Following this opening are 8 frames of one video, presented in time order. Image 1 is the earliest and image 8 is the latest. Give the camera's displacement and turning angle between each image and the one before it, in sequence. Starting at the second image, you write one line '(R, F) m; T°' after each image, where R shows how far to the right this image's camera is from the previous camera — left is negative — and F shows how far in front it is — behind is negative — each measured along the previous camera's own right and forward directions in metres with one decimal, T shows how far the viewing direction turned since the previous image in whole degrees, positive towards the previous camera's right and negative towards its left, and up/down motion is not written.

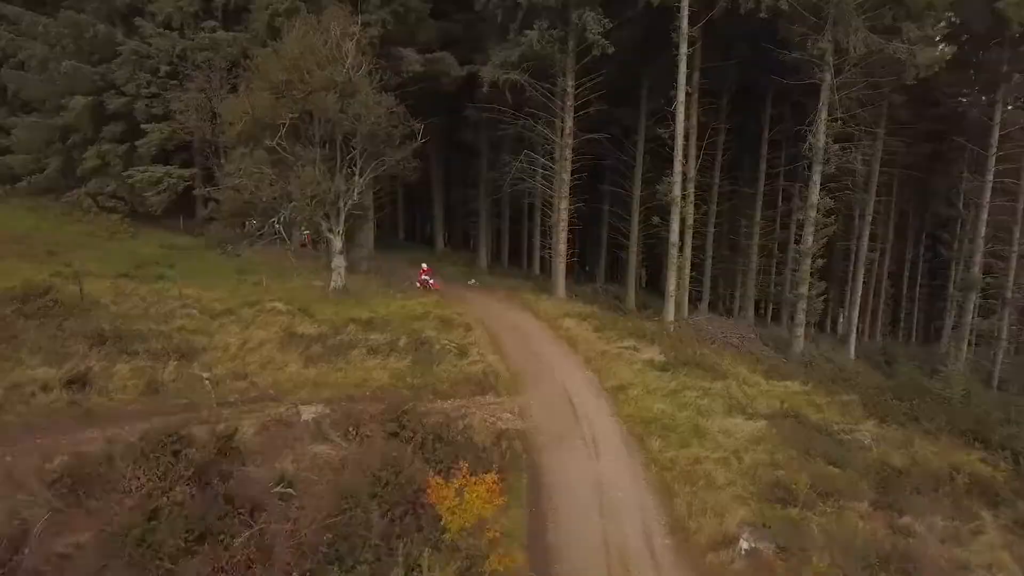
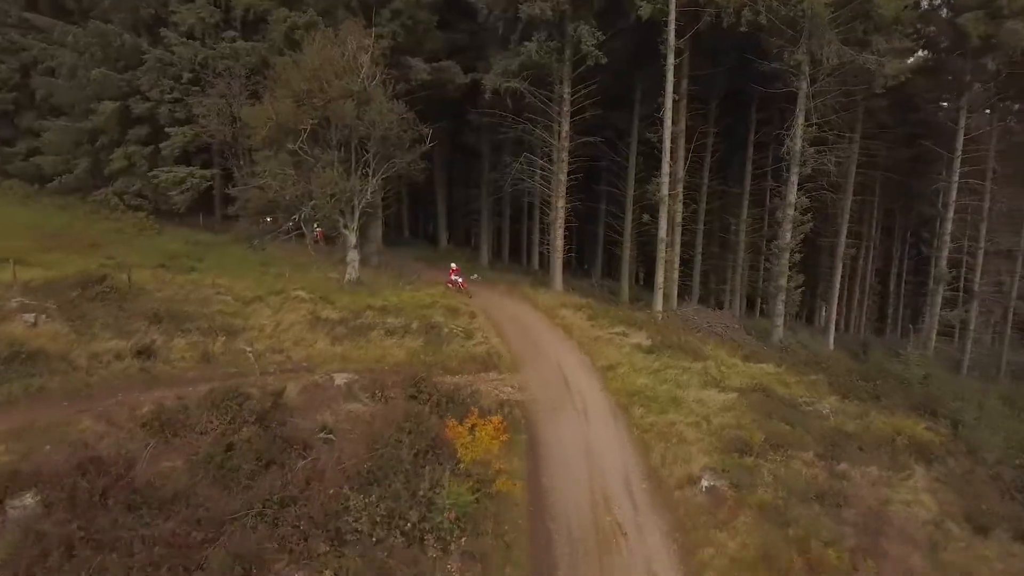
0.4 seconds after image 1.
(0.0, -1.7) m; 0°
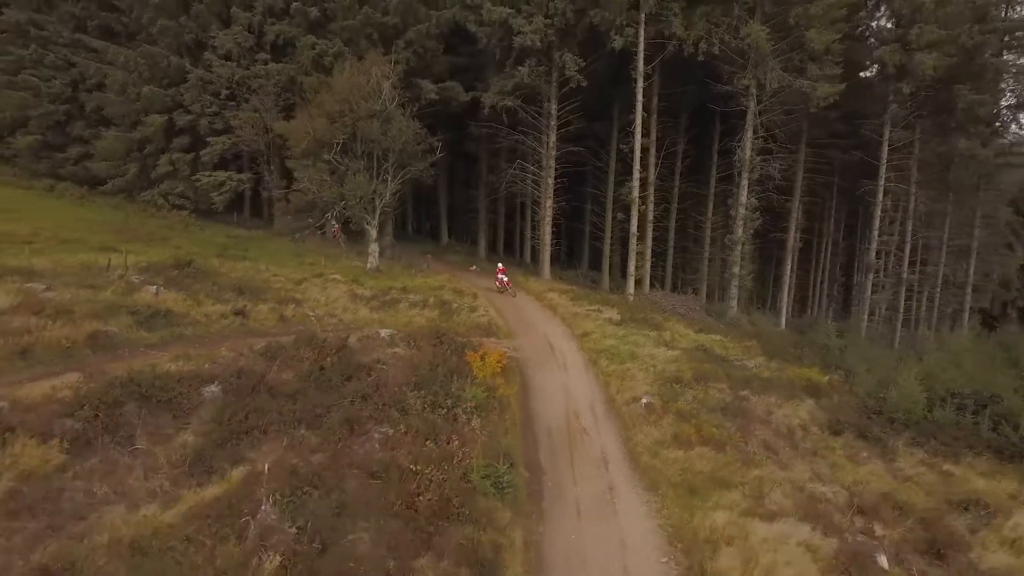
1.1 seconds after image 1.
(-0.1, -4.1) m; 0°
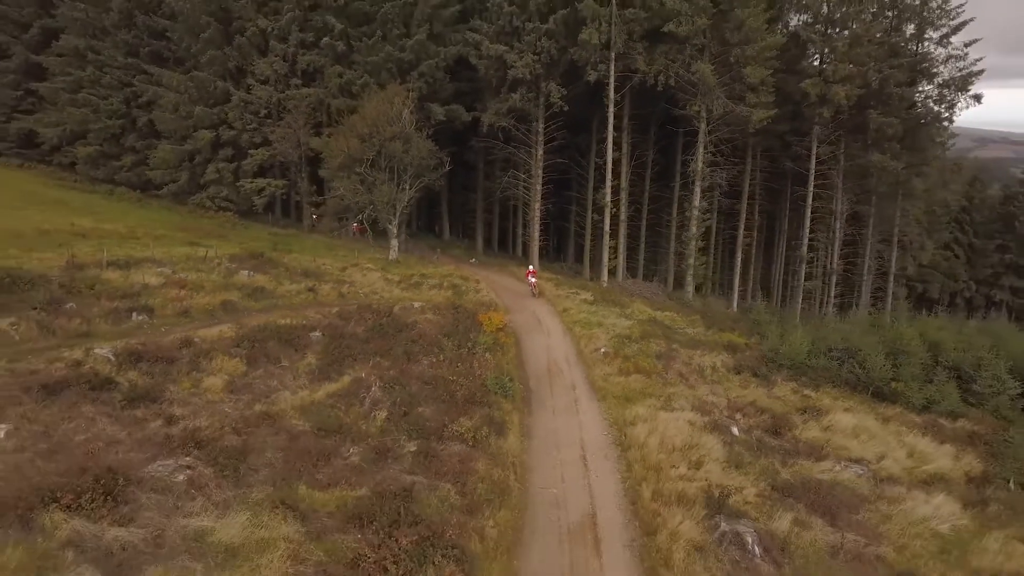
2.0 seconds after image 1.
(-0.2, -5.8) m; +1°
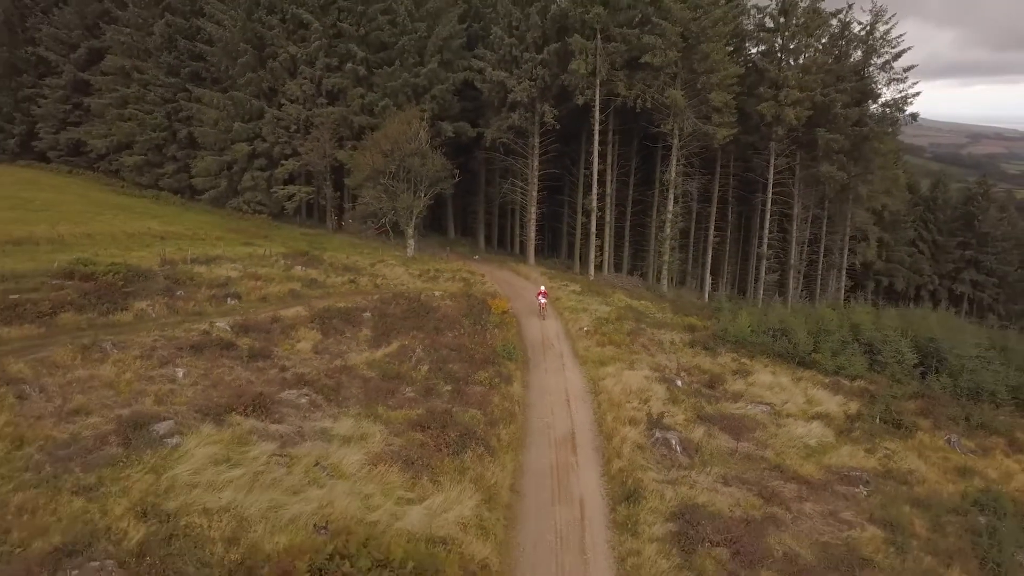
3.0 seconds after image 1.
(-0.2, -5.3) m; 0°
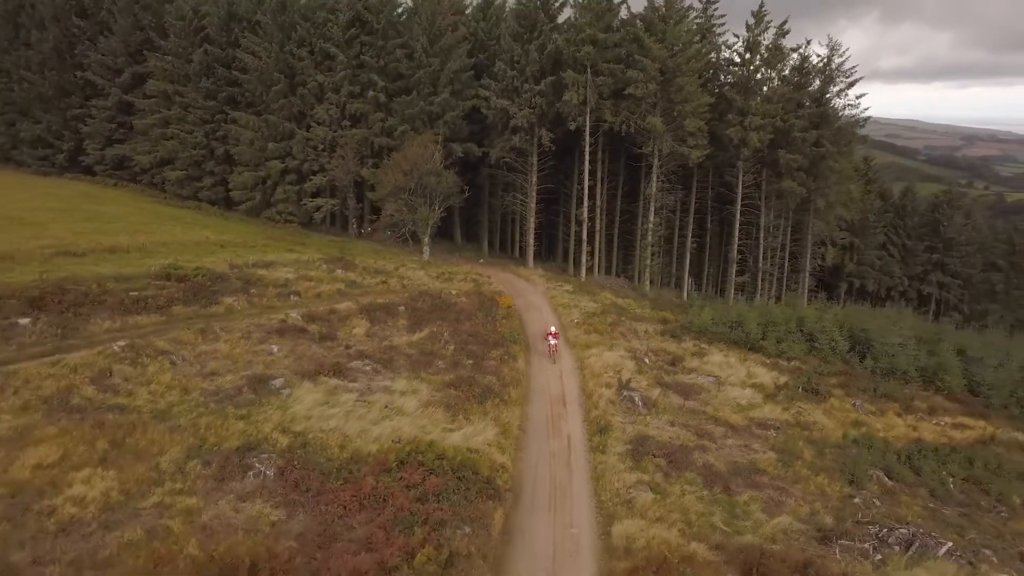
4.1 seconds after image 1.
(-0.2, -5.6) m; 0°
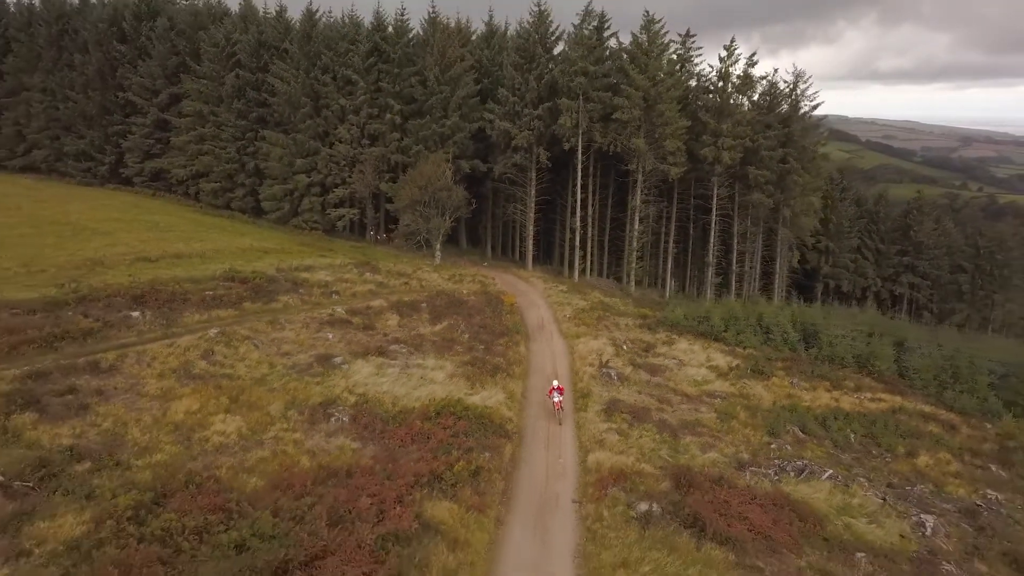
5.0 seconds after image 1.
(-0.2, -5.8) m; 0°
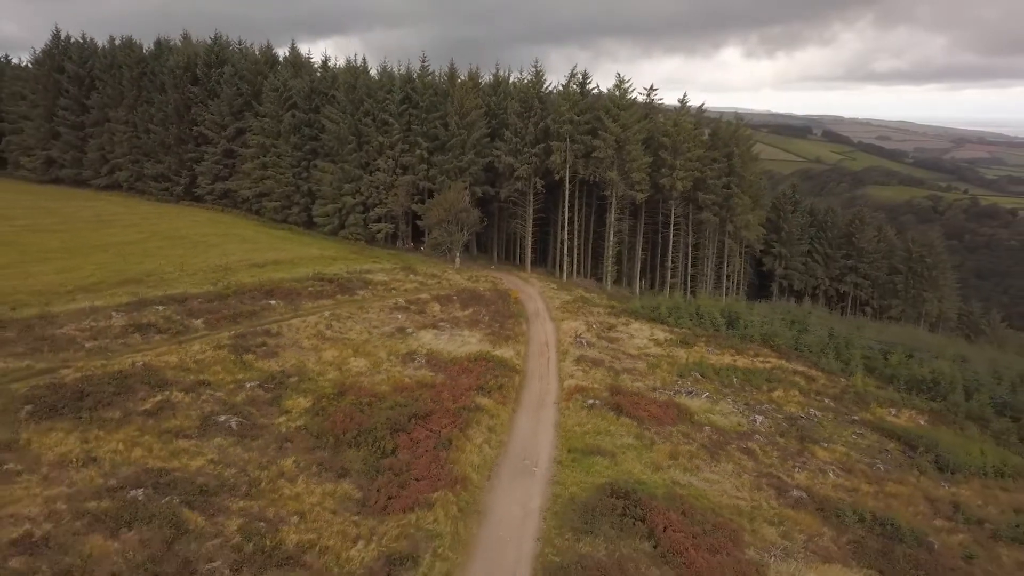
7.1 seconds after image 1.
(-0.5, -14.2) m; 0°
